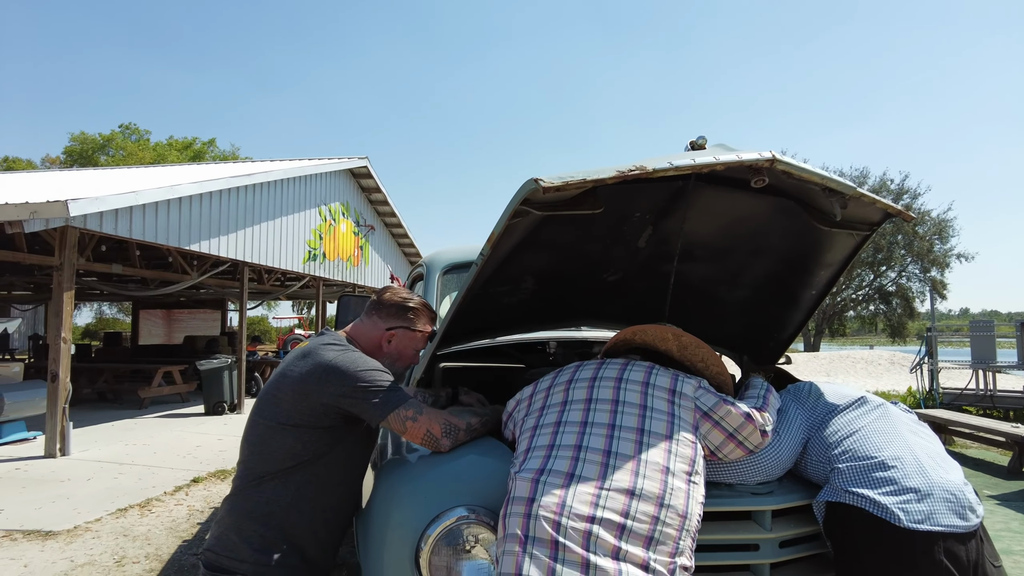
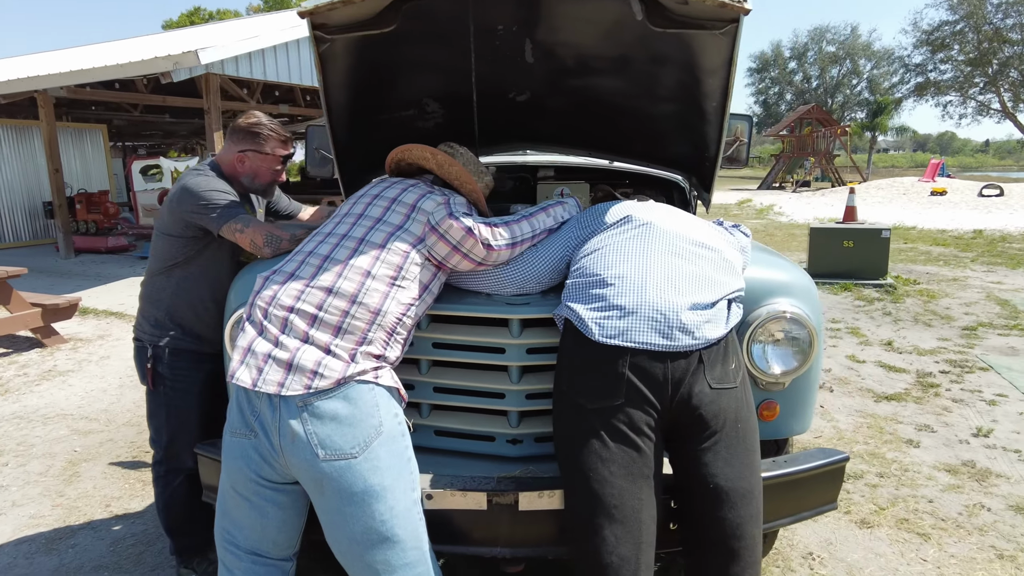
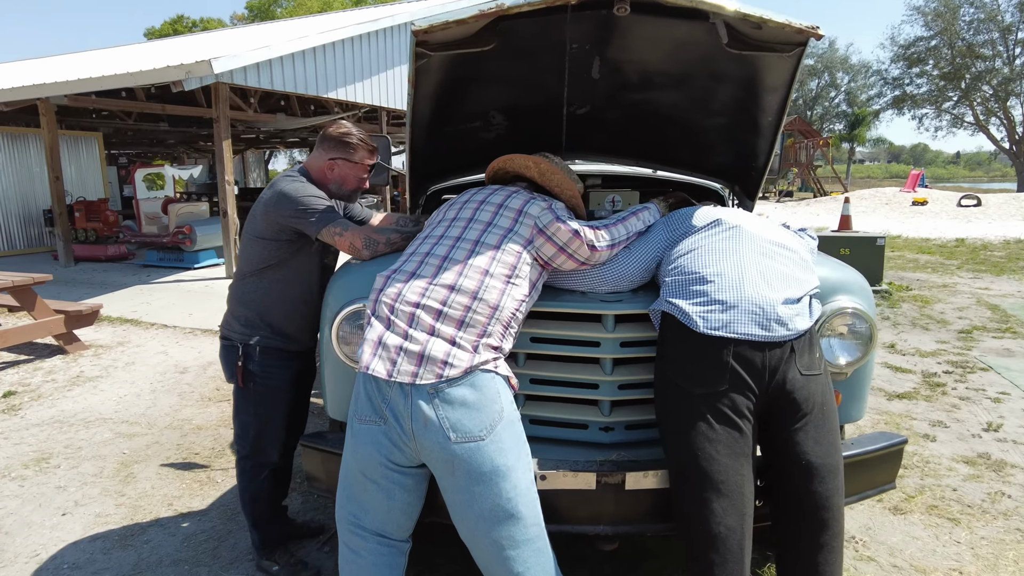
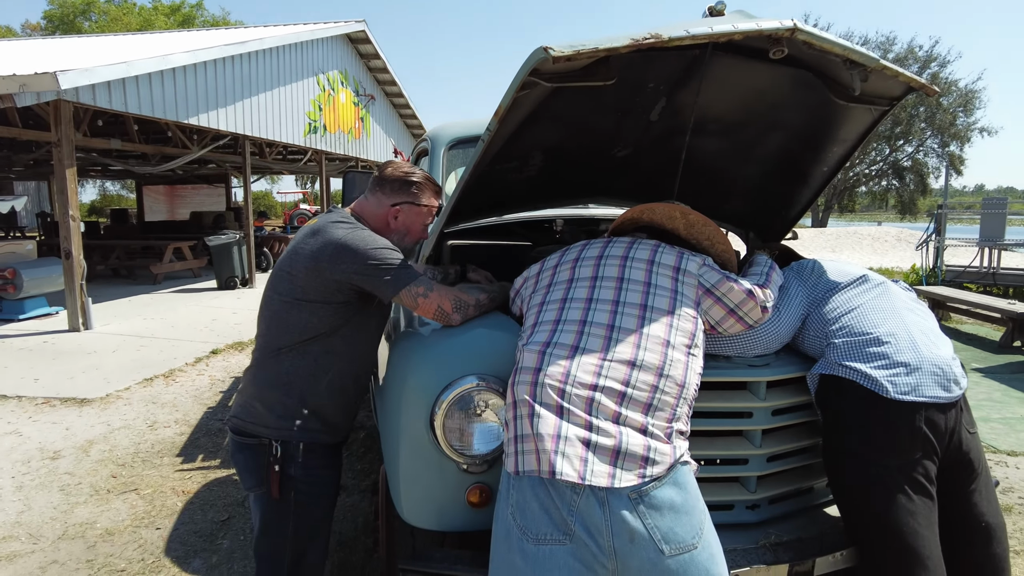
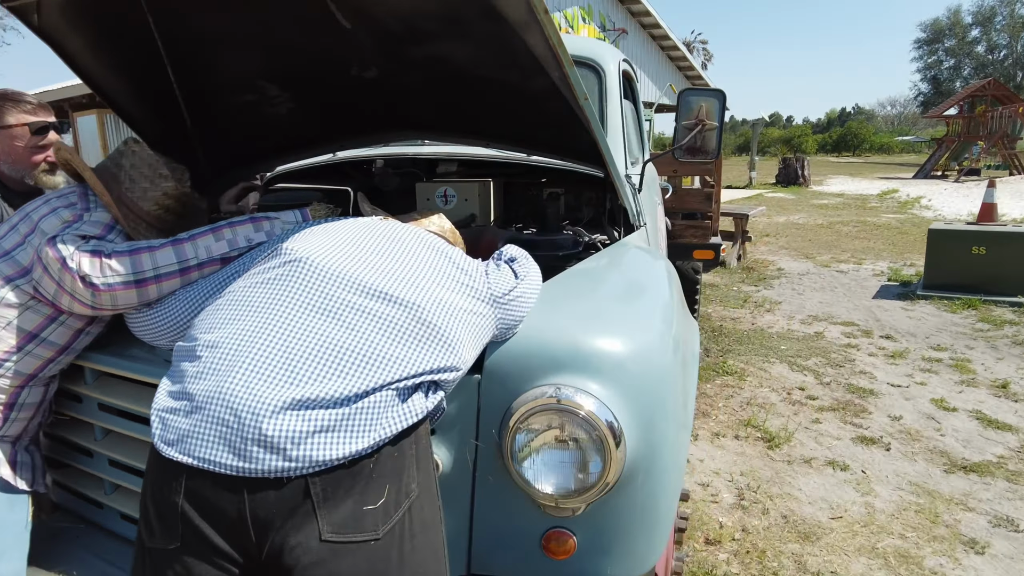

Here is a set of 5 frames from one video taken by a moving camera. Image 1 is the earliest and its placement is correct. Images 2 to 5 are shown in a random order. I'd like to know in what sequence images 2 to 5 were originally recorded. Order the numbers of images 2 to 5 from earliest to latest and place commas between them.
4, 3, 2, 5
